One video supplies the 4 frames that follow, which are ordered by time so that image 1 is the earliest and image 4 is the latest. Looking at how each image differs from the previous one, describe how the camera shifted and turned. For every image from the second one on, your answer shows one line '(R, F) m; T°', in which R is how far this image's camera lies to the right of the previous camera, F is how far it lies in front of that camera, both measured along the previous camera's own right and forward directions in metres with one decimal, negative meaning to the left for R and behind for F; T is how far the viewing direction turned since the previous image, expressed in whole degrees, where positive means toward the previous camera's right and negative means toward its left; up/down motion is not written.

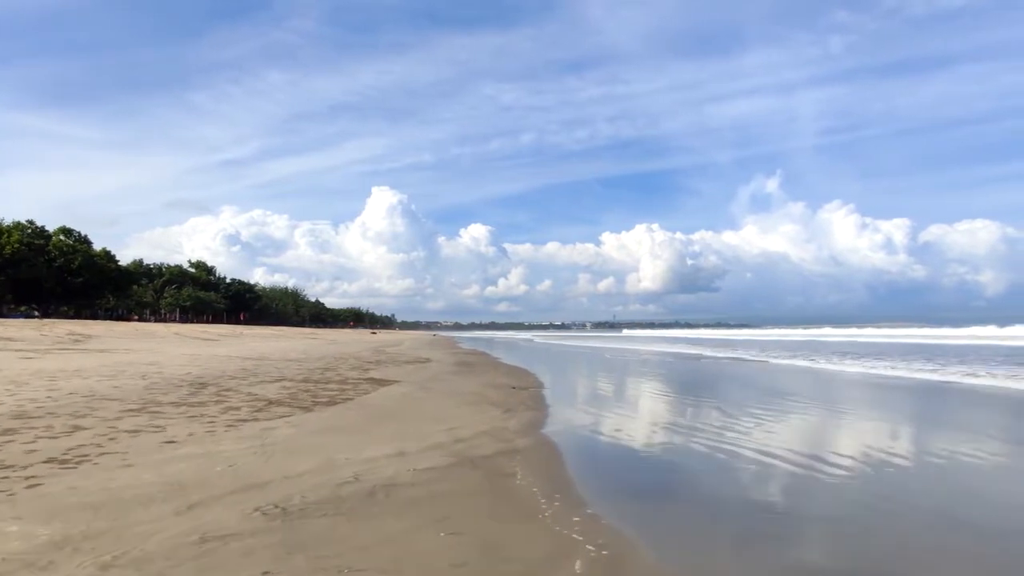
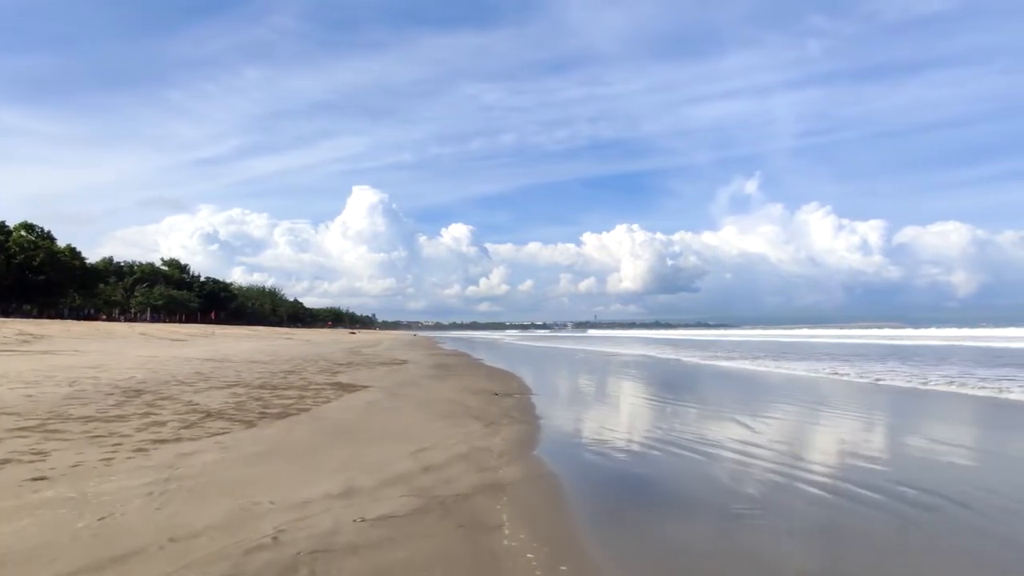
(0.0, +1.5) m; +2°
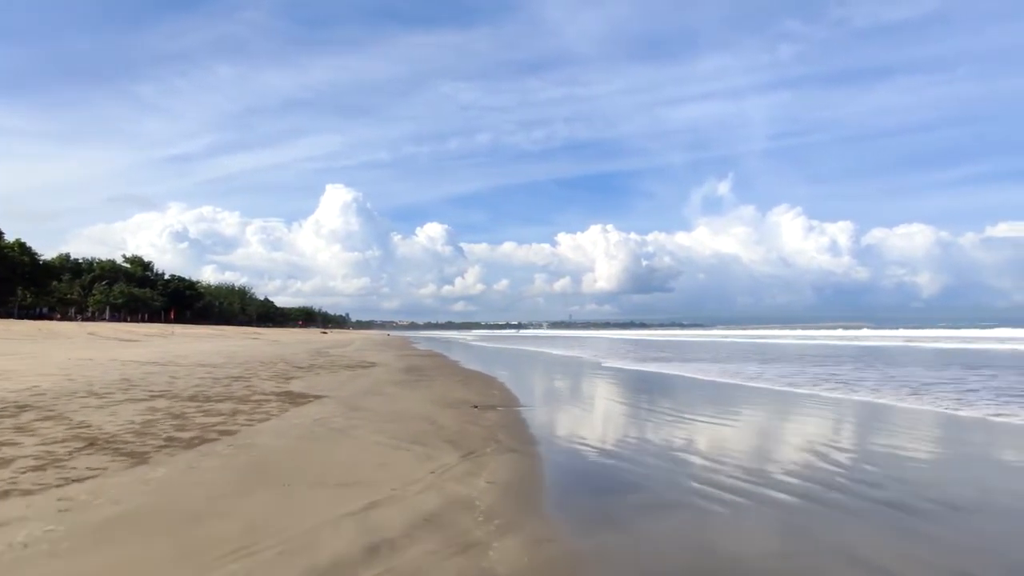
(-0.1, +2.1) m; +2°
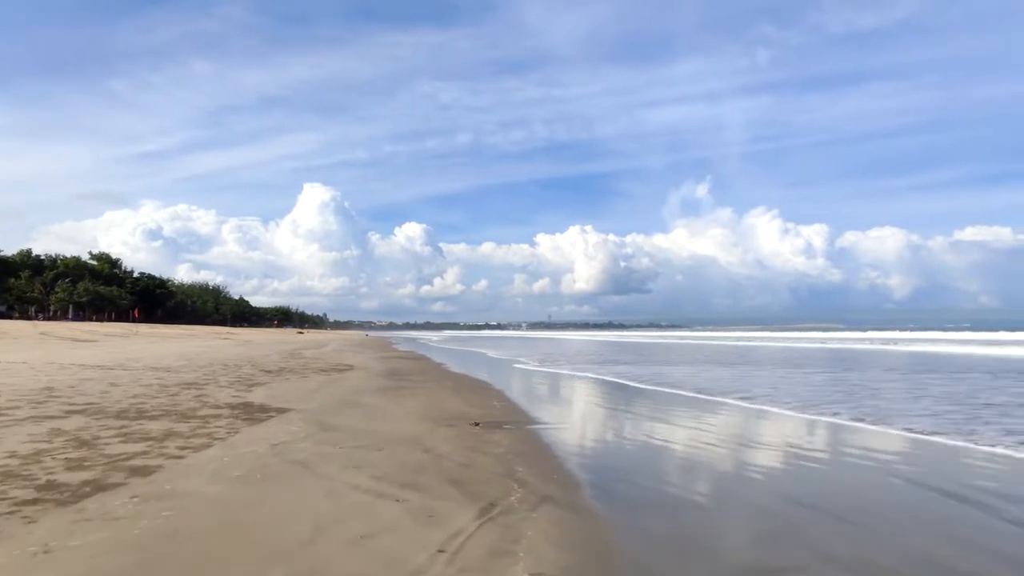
(-0.4, +2.1) m; +2°
